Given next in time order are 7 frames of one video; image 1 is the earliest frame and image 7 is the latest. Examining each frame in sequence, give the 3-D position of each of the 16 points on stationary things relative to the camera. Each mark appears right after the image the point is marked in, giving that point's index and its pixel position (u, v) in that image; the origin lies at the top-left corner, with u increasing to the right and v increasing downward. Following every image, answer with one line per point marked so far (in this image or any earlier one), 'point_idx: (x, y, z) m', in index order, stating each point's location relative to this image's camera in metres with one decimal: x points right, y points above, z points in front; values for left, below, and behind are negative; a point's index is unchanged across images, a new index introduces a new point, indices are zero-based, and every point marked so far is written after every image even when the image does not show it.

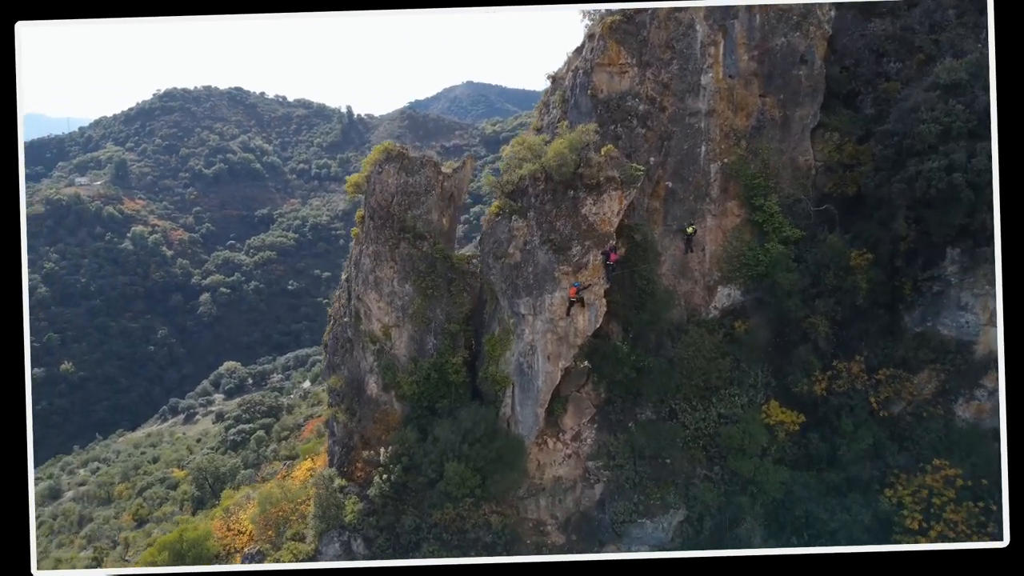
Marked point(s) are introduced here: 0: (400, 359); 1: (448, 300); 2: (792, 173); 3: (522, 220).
0: (-3.2, -2.1, +18.8) m
1: (-1.8, -0.3, +18.6) m
2: (+8.0, +3.3, +18.5) m
3: (+0.2, +1.7, +16.7) m
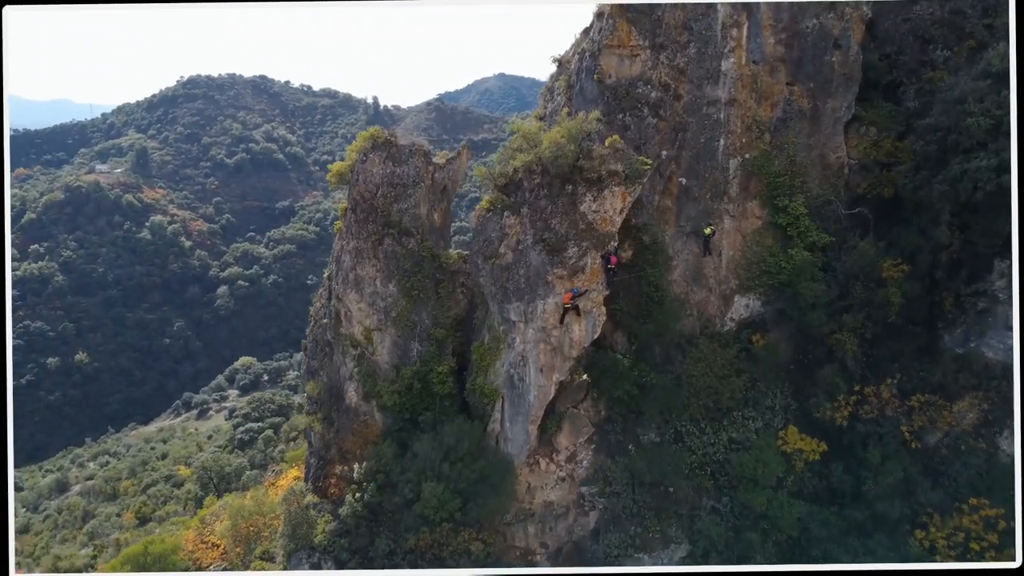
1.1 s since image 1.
0: (-3.4, -2.1, +17.2) m
1: (-2.0, -0.4, +17.0) m
2: (+7.9, +3.0, +16.5) m
3: (+0.1, +1.6, +15.0) m
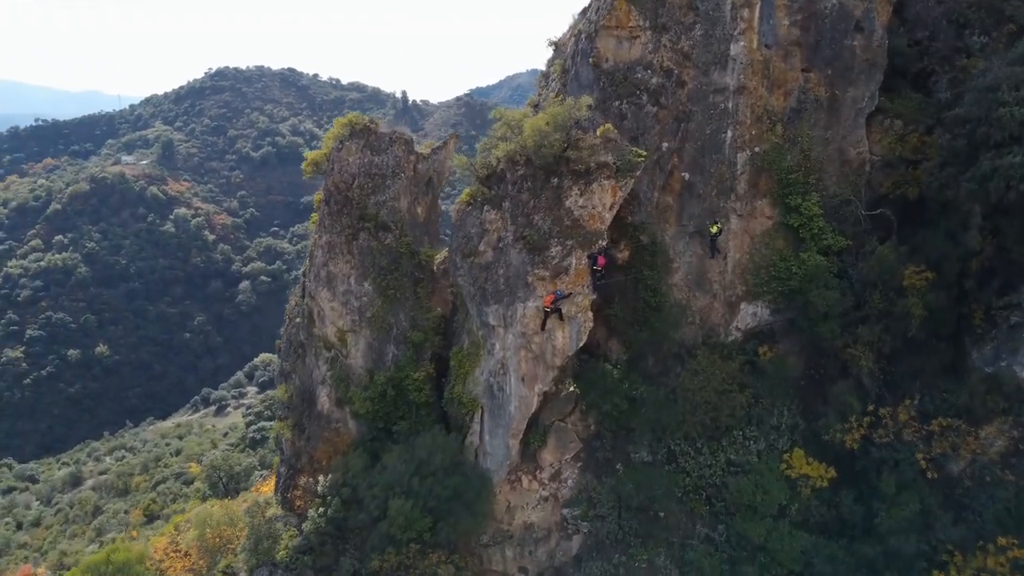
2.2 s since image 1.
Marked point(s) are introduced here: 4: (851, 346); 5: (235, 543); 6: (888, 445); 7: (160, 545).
0: (-3.9, -2.1, +16.0) m
1: (-2.4, -0.4, +15.7) m
2: (+7.5, +2.8, +14.9) m
3: (-0.4, +1.6, +13.7) m
4: (+7.2, -1.2, +13.9) m
5: (-7.4, -6.8, +17.1) m
6: (+7.7, -3.2, +13.3) m
7: (-10.3, -7.5, +19.1) m
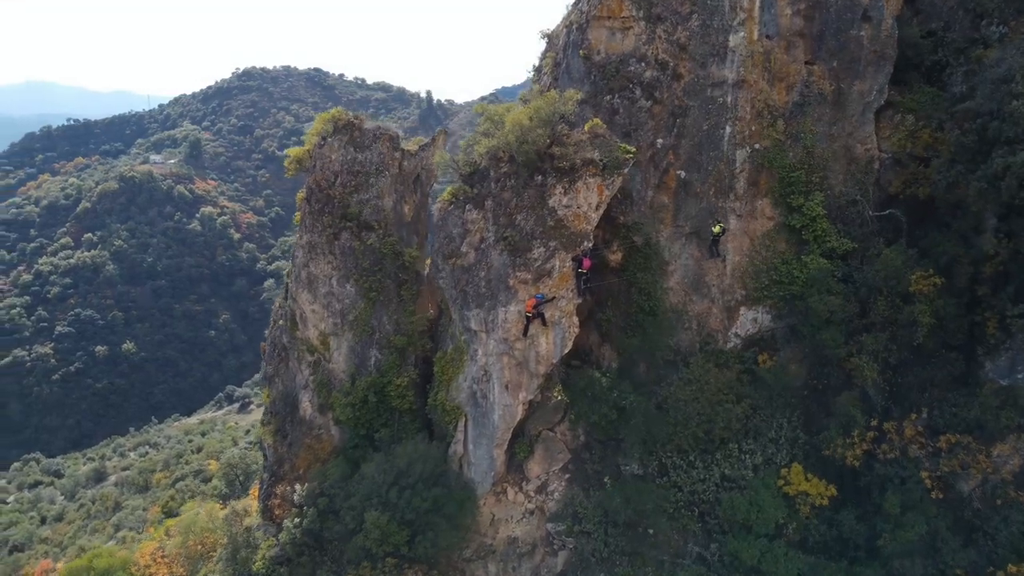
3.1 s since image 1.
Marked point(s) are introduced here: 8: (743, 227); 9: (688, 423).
0: (-4.1, -2.1, +15.5) m
1: (-2.6, -0.4, +15.1) m
2: (+7.2, +2.7, +14.1) m
3: (-0.7, +1.6, +13.1) m
4: (+6.8, -1.3, +13.1) m
5: (-7.6, -6.8, +16.7) m
6: (+7.3, -3.3, +12.5) m
7: (-10.5, -7.5, +18.7) m
8: (+5.1, +1.3, +14.4) m
9: (+3.6, -2.8, +13.5) m
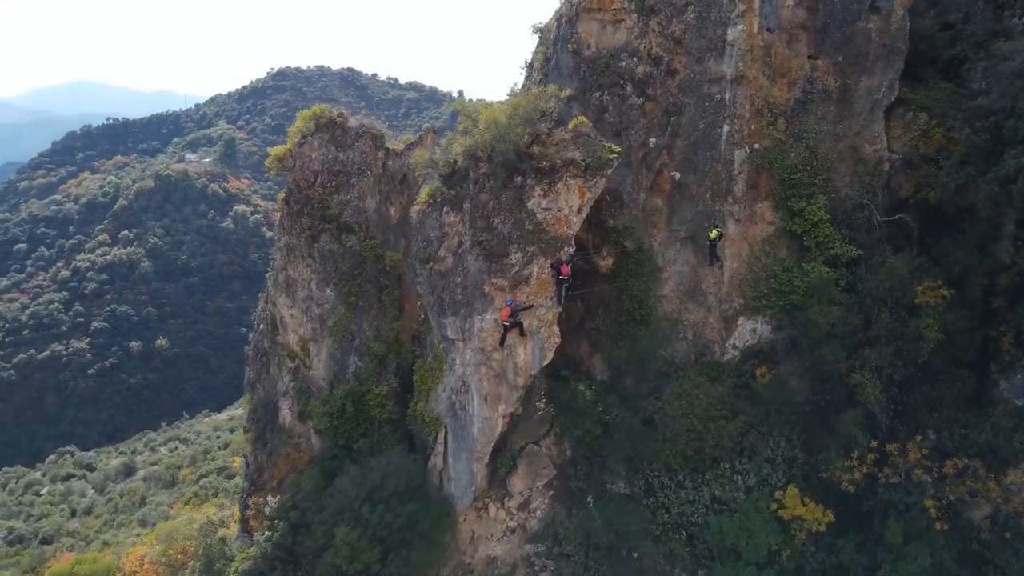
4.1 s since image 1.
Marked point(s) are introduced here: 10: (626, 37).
0: (-4.5, -2.2, +14.9) m
1: (-3.0, -0.5, +14.5) m
2: (+6.9, +2.4, +13.2) m
3: (-1.1, +1.4, +12.4) m
4: (+6.4, -1.5, +12.2) m
5: (-8.0, -6.8, +16.3) m
6: (+6.8, -3.5, +11.5) m
7: (-10.8, -7.6, +18.4) m
8: (+4.7, +1.2, +13.5) m
9: (+3.2, -3.0, +12.7) m
10: (+2.4, +5.2, +13.5) m
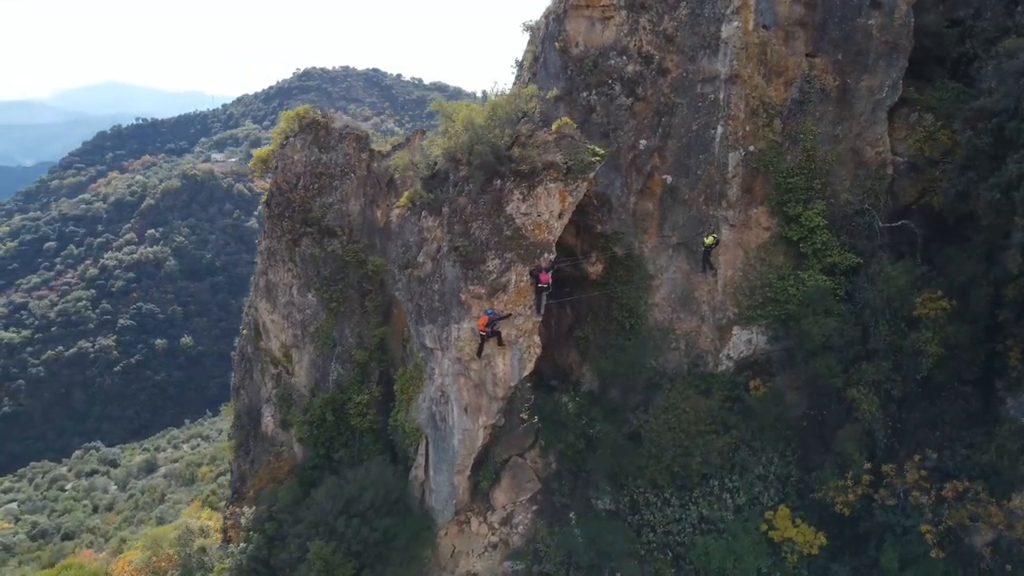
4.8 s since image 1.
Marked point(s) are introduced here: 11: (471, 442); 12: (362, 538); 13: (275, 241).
0: (-4.8, -2.3, +14.6) m
1: (-3.3, -0.6, +14.2) m
2: (+6.6, +2.3, +12.5) m
3: (-1.4, +1.3, +12.0) m
4: (+6.0, -1.7, +11.6) m
5: (-8.3, -6.9, +16.0) m
6: (+6.4, -3.7, +10.9) m
7: (-11.1, -7.6, +18.2) m
8: (+4.4, +1.0, +12.9) m
9: (+2.8, -3.2, +12.1) m
10: (+2.1, +5.0, +13.0) m
11: (-0.8, -2.9, +12.1) m
12: (-2.8, -4.7, +12.4) m
13: (-5.2, +1.1, +14.5) m
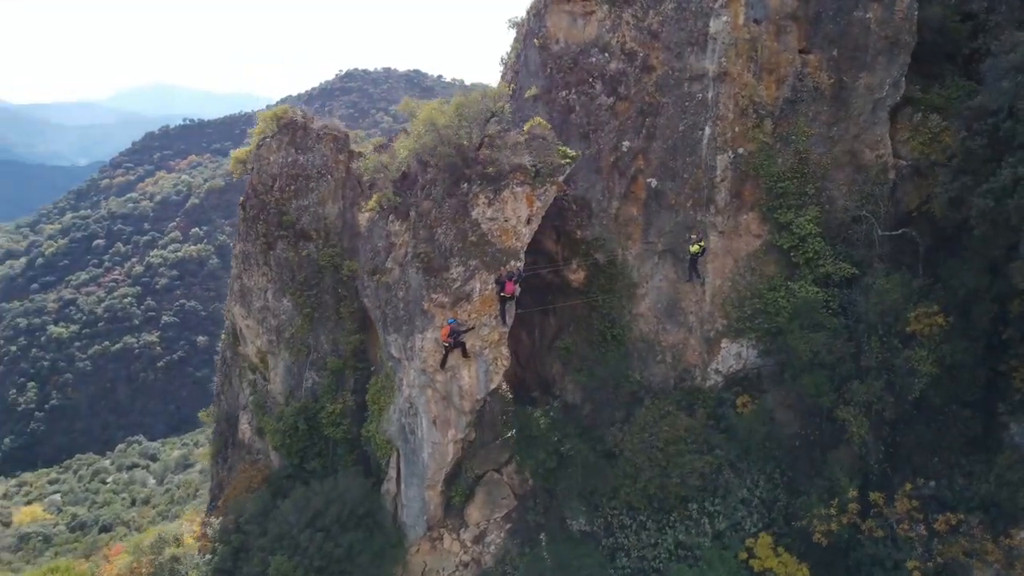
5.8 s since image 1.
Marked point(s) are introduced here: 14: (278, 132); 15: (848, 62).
0: (-5.2, -2.4, +14.2) m
1: (-3.7, -0.8, +13.8) m
2: (+6.1, +2.0, +11.7) m
3: (-1.9, +1.2, +11.5) m
4: (+5.5, -1.9, +10.7) m
5: (-8.7, -7.0, +15.8) m
6: (+5.8, -3.9, +10.1) m
7: (-11.4, -7.7, +18.1) m
8: (+3.9, +0.8, +12.2) m
9: (+2.3, -3.3, +11.5) m
10: (+1.6, +4.8, +12.3) m
11: (-1.4, -3.0, +11.6) m
12: (-3.4, -4.9, +12.0) m
13: (-5.6, +1.0, +14.2) m
14: (-5.1, +3.4, +14.2) m
15: (+6.0, +4.0, +11.4) m
